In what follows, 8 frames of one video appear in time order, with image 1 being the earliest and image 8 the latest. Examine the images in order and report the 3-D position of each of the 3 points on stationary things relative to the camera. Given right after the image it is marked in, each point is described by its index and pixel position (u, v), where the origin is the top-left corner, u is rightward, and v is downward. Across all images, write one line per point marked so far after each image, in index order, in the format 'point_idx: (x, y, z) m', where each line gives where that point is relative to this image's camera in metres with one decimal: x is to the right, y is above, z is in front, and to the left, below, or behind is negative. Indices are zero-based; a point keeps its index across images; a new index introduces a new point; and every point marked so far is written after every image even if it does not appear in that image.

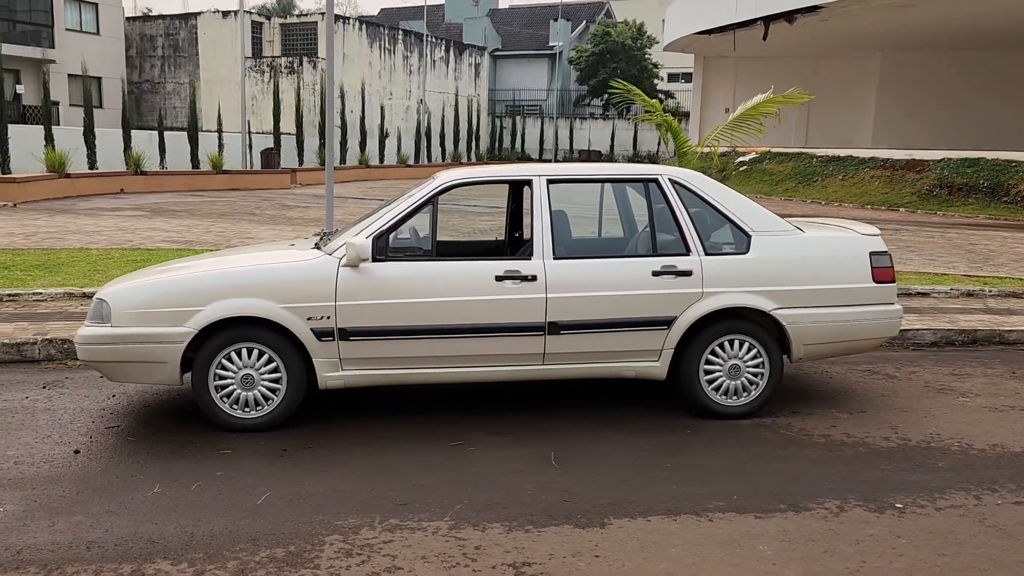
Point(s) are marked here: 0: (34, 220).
0: (-9.4, +1.3, +16.8) m
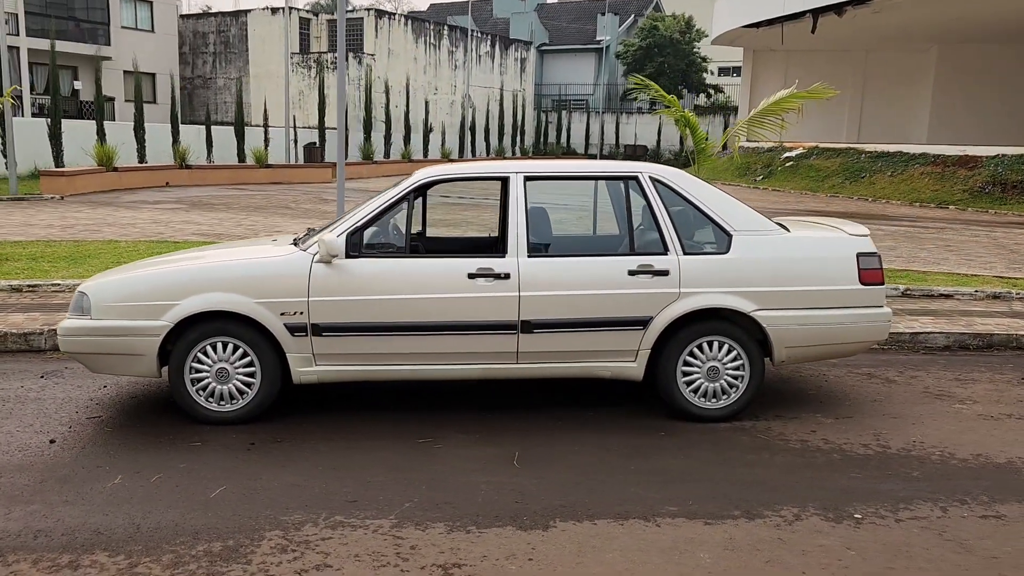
0: (-8.8, +1.5, +17.3) m
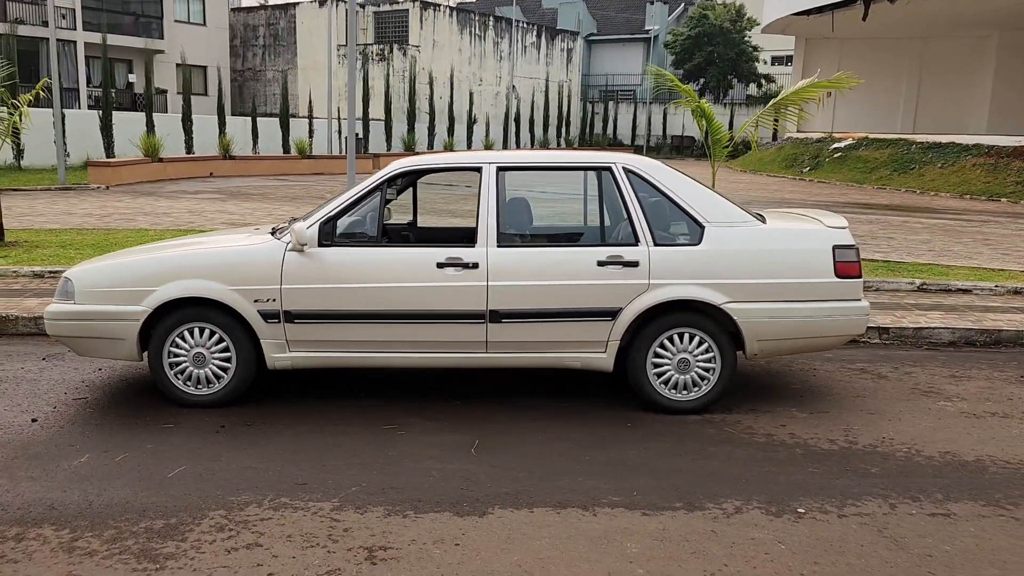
0: (-8.2, +1.8, +17.8) m
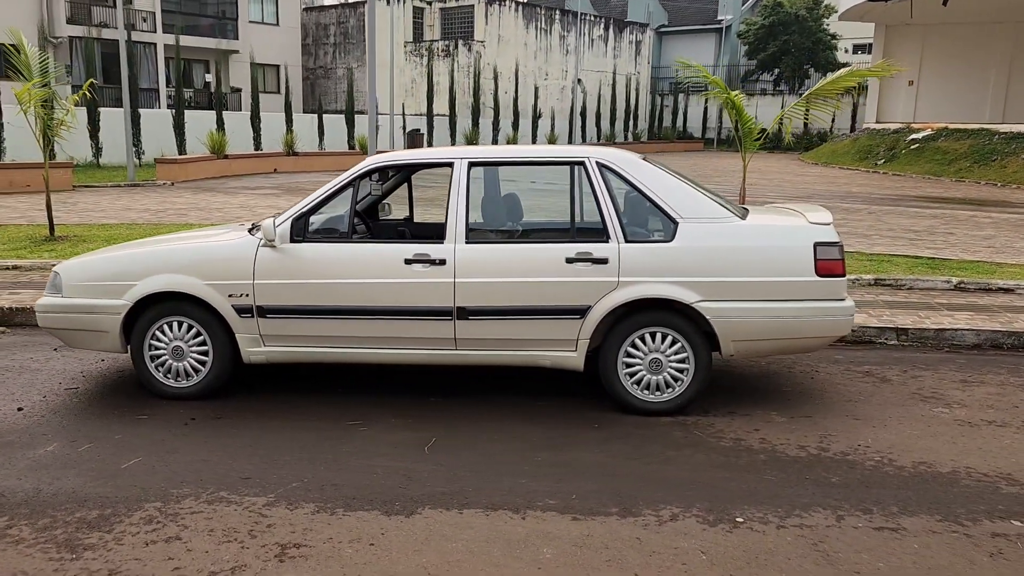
0: (-7.2, +1.9, +18.4) m
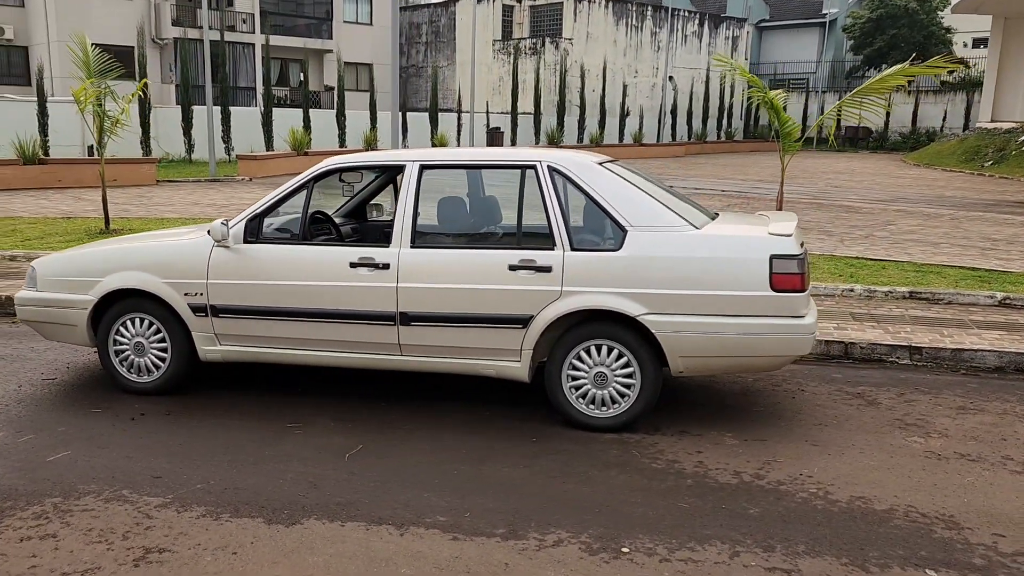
0: (-5.9, +2.1, +19.0) m
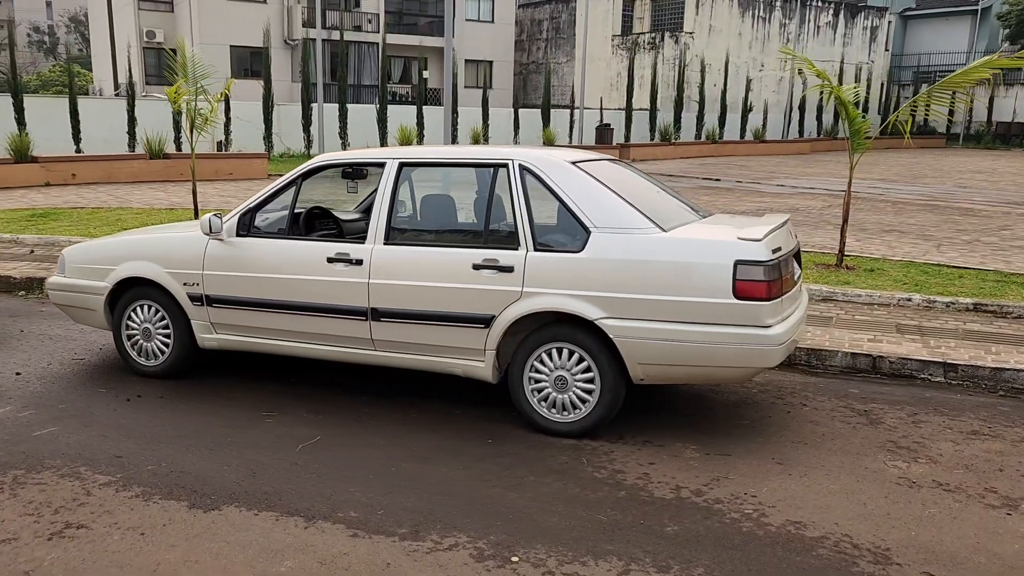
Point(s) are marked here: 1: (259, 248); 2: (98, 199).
0: (-3.8, +2.3, +19.7) m
1: (-1.6, +0.2, +5.3) m
2: (-7.9, +1.7, +16.4) m
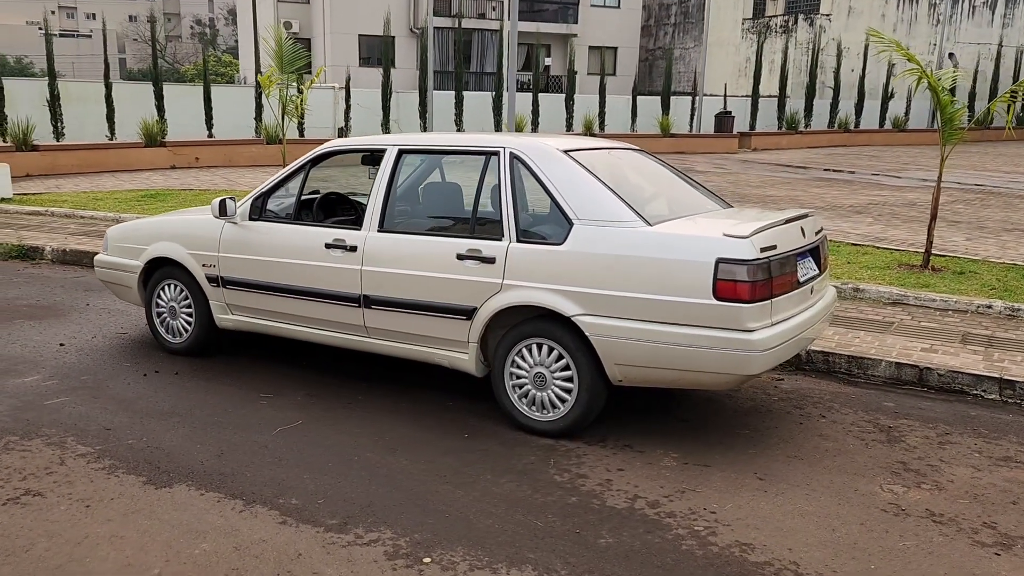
0: (-1.5, +2.7, +19.9) m
1: (-1.5, +0.4, +5.4) m
2: (-6.0, +2.1, +17.3) m
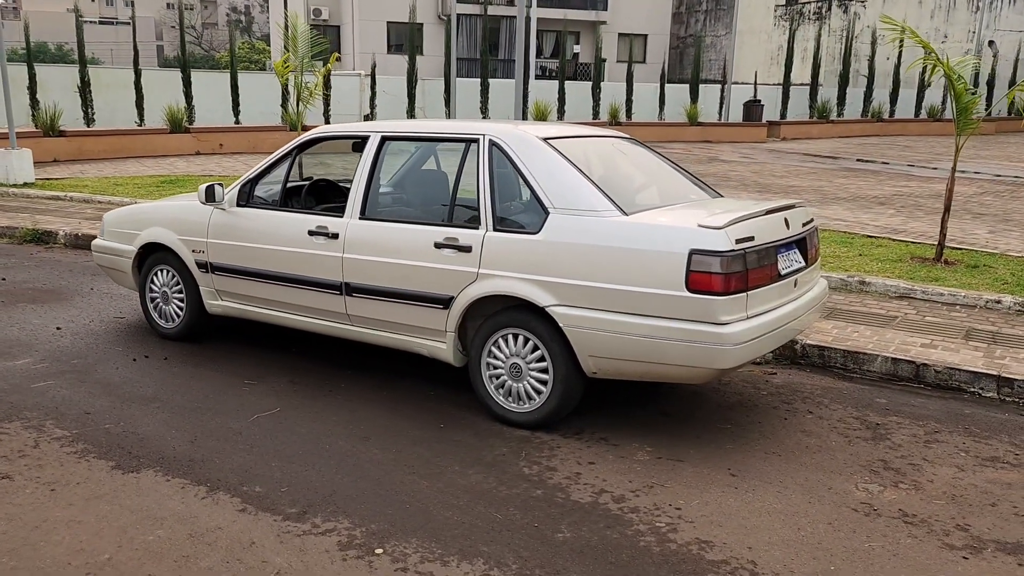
0: (-1.0, +2.9, +19.9) m
1: (-1.6, +0.4, +5.4) m
2: (-5.7, +2.4, +17.4) m
